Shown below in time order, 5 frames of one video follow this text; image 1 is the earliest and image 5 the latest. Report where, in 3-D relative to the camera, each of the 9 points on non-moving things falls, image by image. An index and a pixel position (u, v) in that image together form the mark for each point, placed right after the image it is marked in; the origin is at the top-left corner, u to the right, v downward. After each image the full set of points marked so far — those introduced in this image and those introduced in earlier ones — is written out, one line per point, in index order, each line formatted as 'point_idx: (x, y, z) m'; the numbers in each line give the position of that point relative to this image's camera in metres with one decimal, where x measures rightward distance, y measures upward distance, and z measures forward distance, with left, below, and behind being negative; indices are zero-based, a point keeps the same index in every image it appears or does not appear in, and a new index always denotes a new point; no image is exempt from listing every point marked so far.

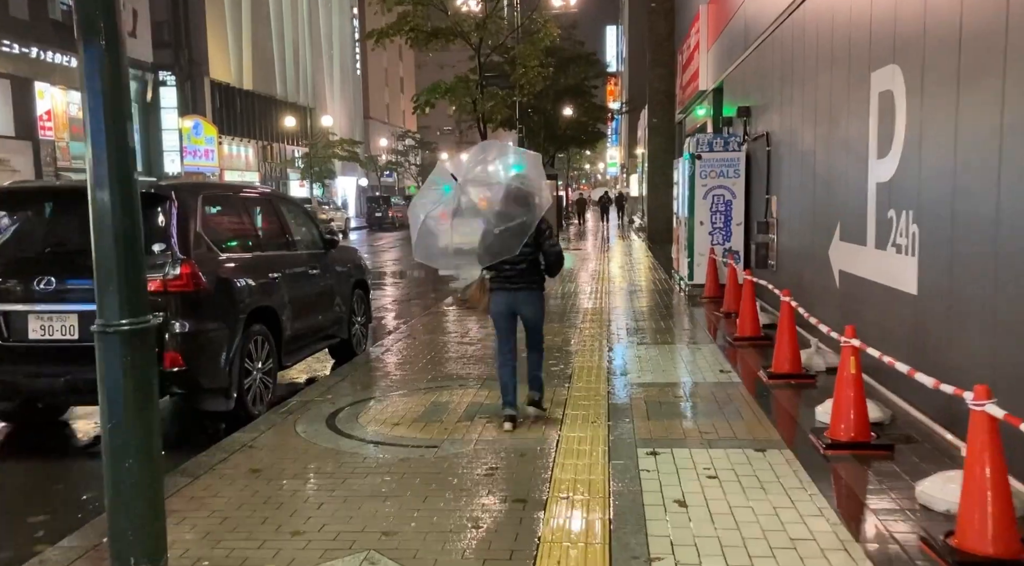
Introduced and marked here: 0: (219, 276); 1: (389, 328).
0: (-2.3, +0.1, +7.6) m
1: (-1.7, -0.7, +13.4) m
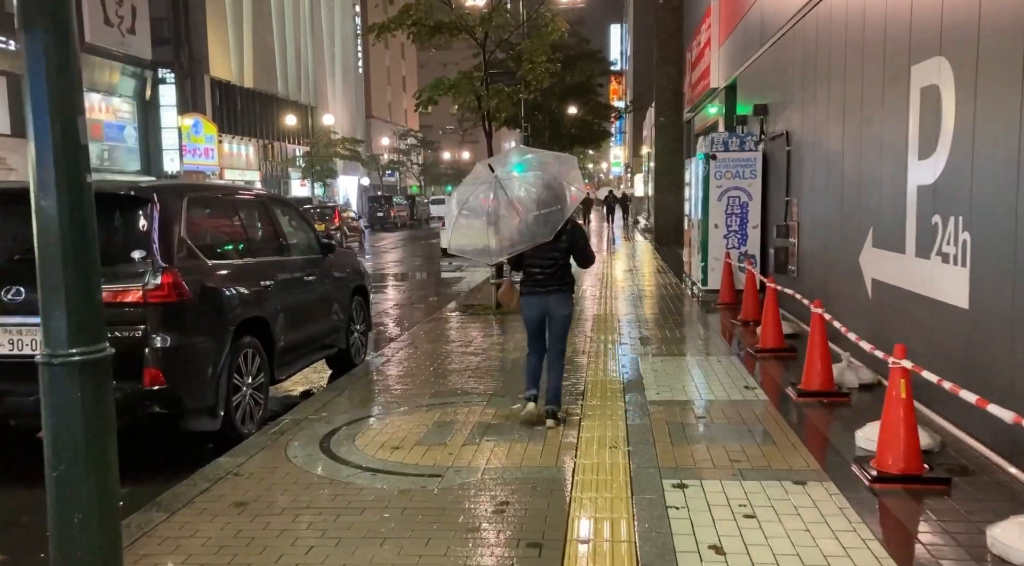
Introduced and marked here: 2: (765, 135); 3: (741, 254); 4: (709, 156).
0: (-2.3, 0.0, +7.0) m
1: (-1.7, -0.7, +12.8) m
2: (+3.8, +2.2, +14.4) m
3: (+3.5, +0.4, +14.4) m
4: (+3.0, +1.9, +14.2) m
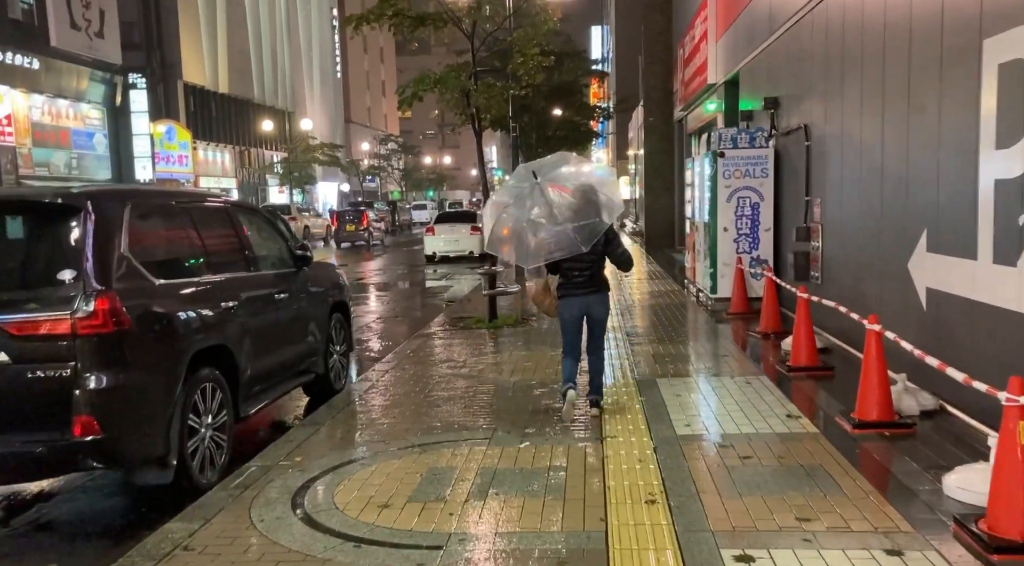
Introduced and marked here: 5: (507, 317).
0: (-2.2, -0.2, +5.8) m
1: (-1.7, -0.9, +11.7) m
2: (+3.7, +2.1, +13.3) m
3: (+3.4, +0.3, +13.3) m
4: (+2.9, +1.8, +13.2) m
5: (-0.1, -0.5, +13.5) m
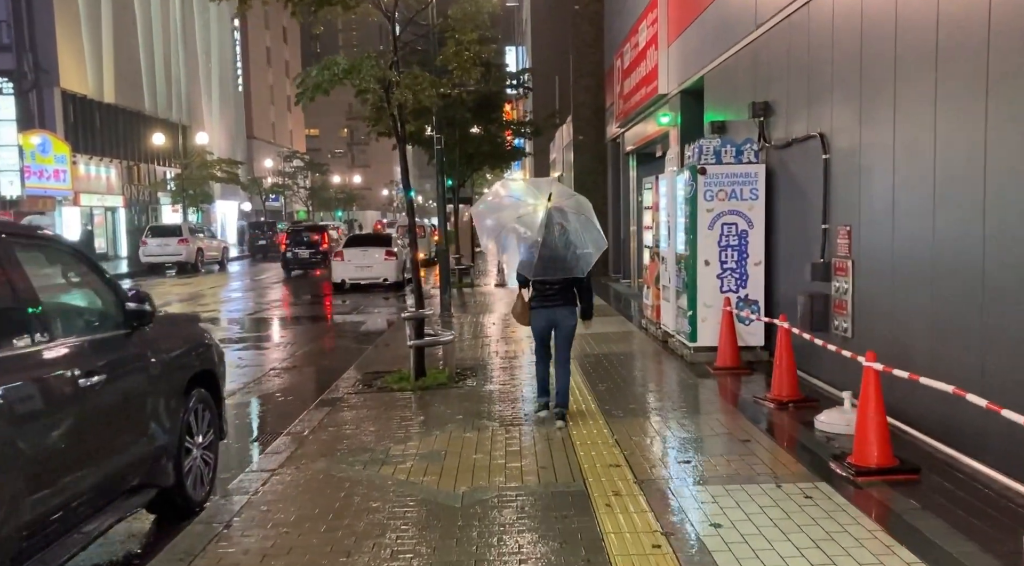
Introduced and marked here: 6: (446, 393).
0: (-2.3, -0.5, +2.8) m
1: (-2.3, -1.4, +8.6) m
2: (+2.9, +1.6, +10.9) m
3: (+2.6, -0.2, +10.8) m
4: (+2.1, +1.3, +10.6) m
5: (-0.8, -1.0, +10.6) m
6: (-0.7, -1.1, +9.9) m
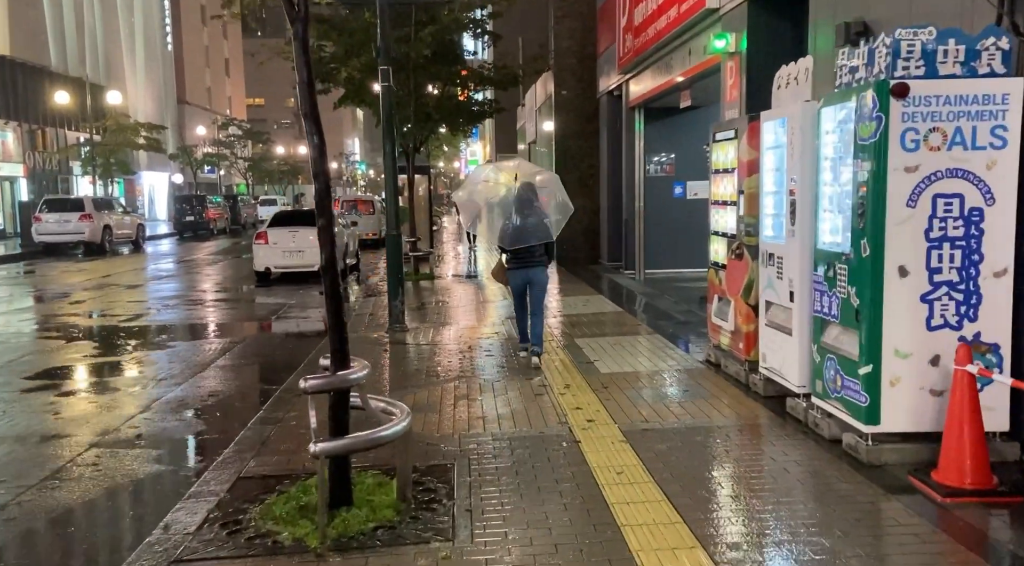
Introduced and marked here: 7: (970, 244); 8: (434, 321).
0: (-1.8, -0.9, -2.7) m
1: (-2.1, -1.6, +3.2) m
2: (+3.0, +1.4, +5.6) m
3: (+2.7, -0.4, +5.6) m
4: (+2.2, +1.1, +5.3) m
5: (-0.8, -1.2, +5.2) m
6: (-0.6, -1.3, +4.5) m
7: (+2.7, +0.2, +5.5) m
8: (-1.0, -0.5, +12.9) m
